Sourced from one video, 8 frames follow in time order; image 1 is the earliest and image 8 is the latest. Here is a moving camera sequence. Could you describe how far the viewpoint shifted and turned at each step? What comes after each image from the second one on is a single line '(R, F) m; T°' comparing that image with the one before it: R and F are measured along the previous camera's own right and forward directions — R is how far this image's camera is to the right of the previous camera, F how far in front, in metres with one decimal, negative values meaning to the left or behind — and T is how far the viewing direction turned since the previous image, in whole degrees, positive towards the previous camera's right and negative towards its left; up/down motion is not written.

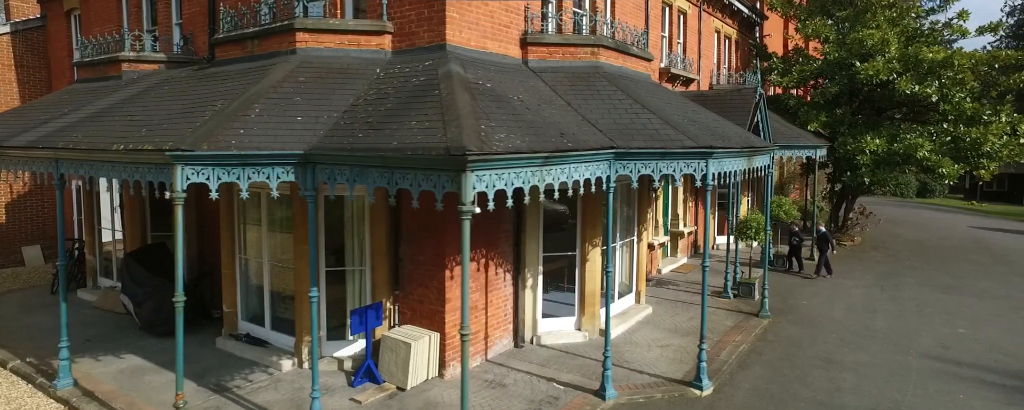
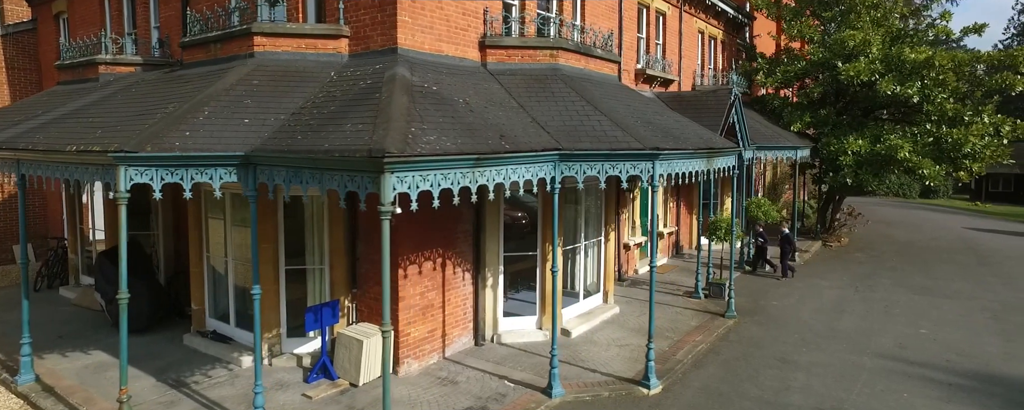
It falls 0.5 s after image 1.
(+0.8, -0.1) m; -1°
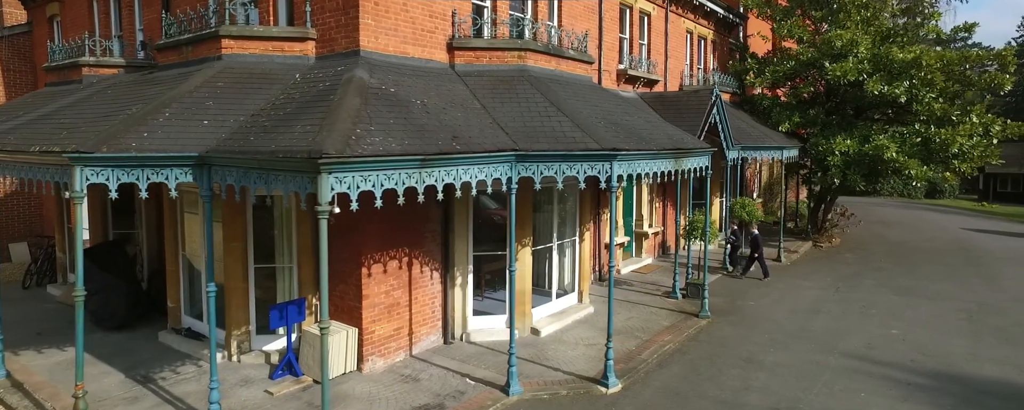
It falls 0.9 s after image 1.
(+0.7, -0.1) m; -1°
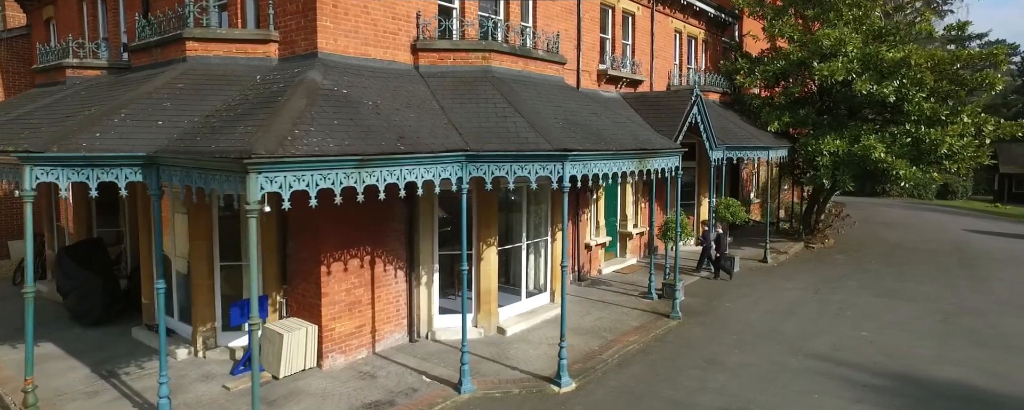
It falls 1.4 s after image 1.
(+0.8, -0.1) m; -2°
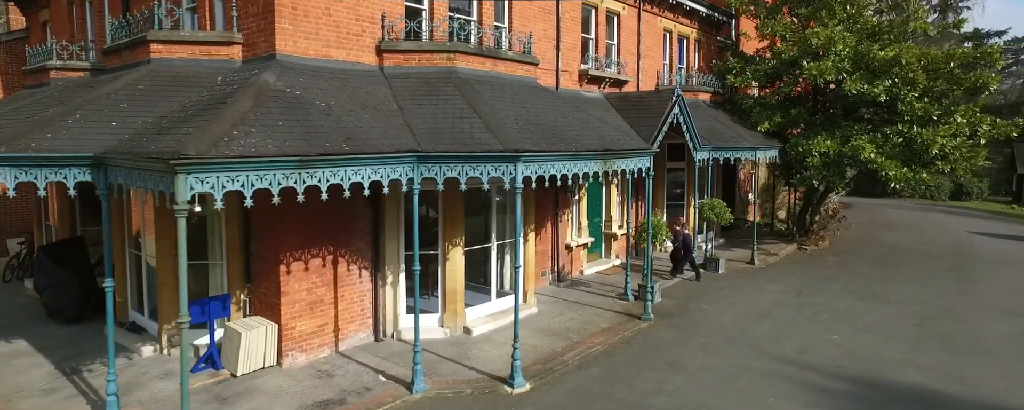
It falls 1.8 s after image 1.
(+0.8, 0.0) m; -2°
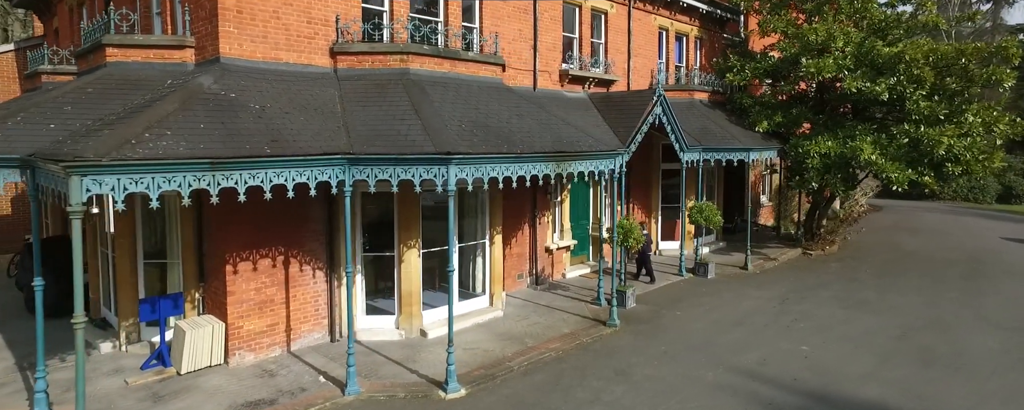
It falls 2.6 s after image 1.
(+1.4, +0.2) m; -4°
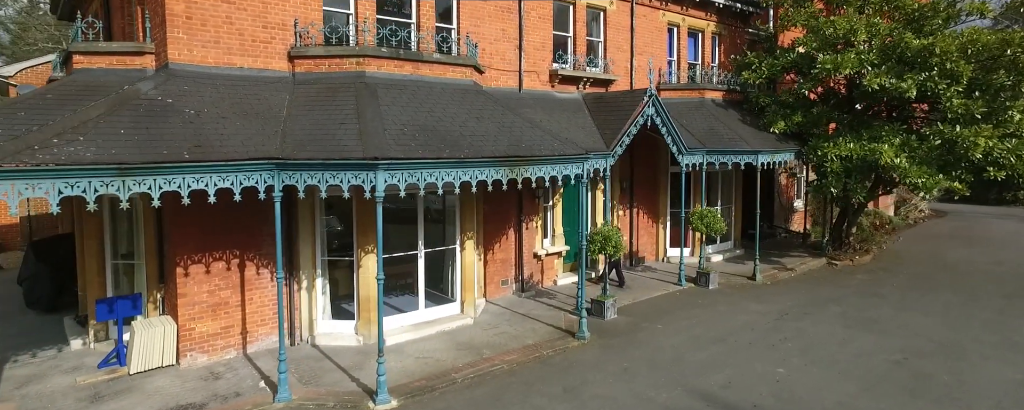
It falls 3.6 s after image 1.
(+1.7, +0.4) m; -6°
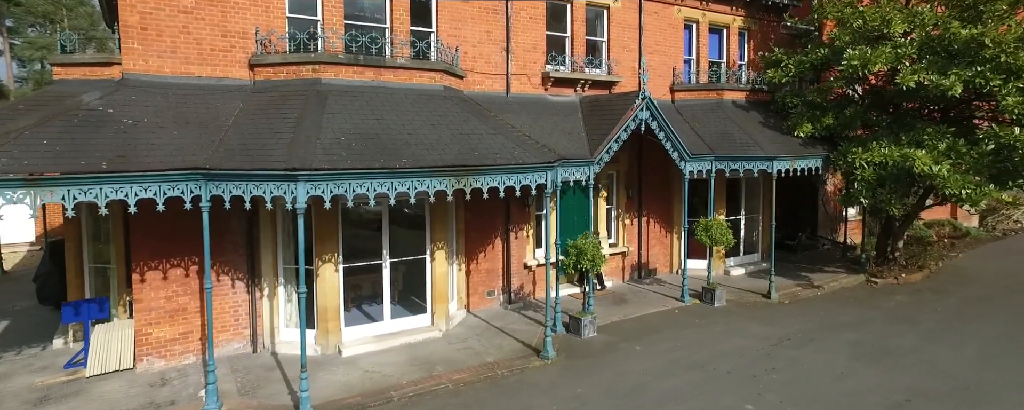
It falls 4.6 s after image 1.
(+1.9, +0.6) m; -8°
